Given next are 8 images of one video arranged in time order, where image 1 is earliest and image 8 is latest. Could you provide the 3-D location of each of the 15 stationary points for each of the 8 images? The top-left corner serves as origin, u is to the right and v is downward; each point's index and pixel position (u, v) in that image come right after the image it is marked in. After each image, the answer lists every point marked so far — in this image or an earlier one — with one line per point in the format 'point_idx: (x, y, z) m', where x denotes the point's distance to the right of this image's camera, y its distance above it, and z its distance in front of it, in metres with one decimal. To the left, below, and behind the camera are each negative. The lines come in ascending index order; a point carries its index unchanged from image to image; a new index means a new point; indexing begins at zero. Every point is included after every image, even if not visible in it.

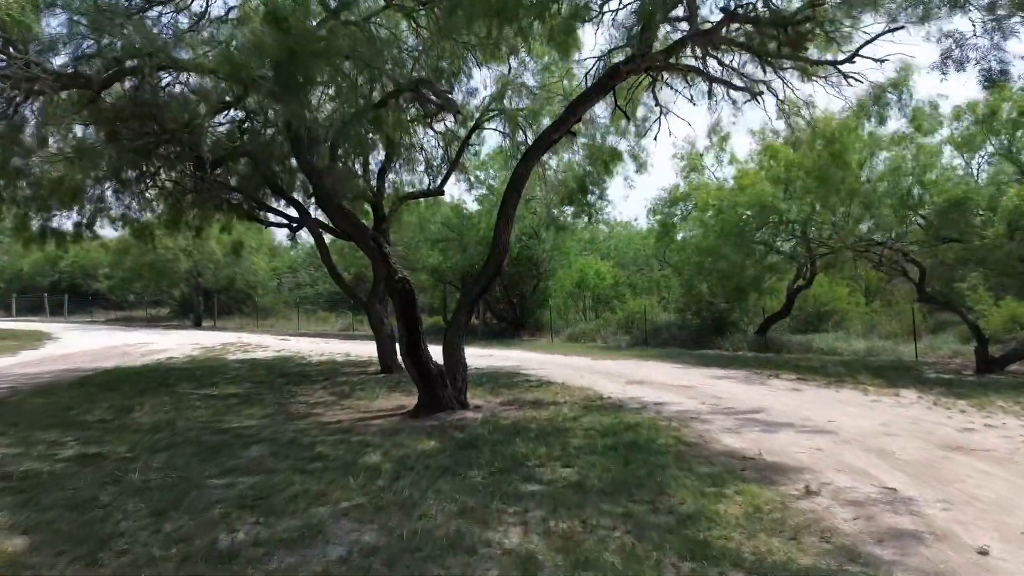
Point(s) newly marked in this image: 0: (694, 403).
0: (+3.0, -1.9, +11.7) m
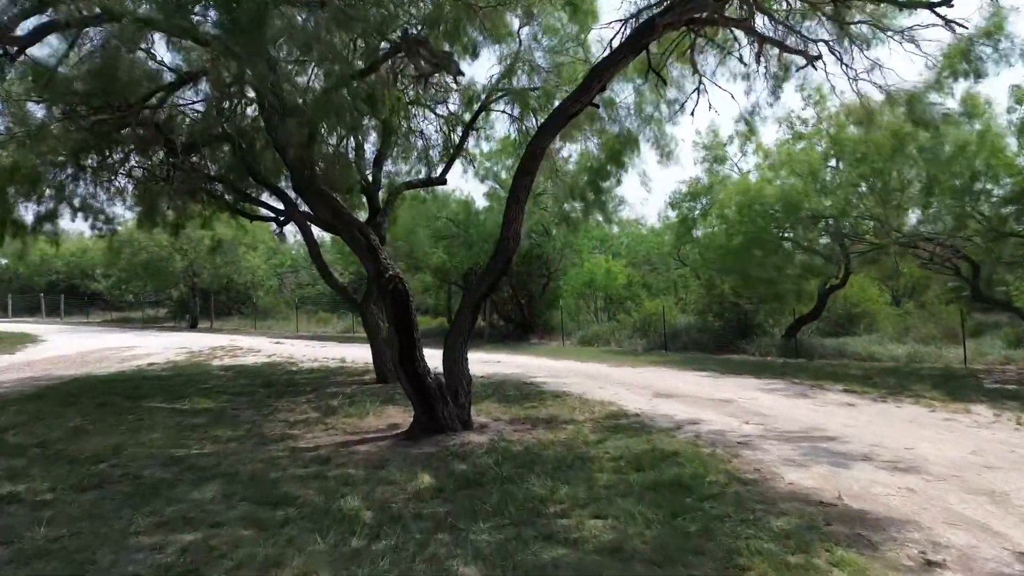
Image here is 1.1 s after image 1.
0: (+3.1, -1.9, +10.0) m
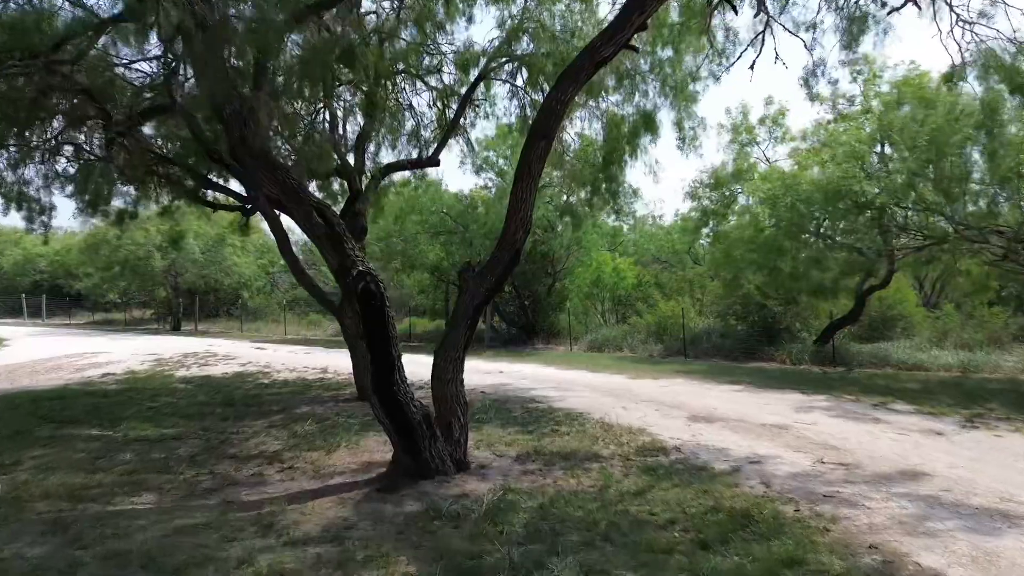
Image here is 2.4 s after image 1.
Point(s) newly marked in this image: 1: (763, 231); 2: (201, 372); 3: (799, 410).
0: (+3.2, -1.9, +7.8) m
1: (+6.7, +1.5, +19.1) m
2: (-7.2, -2.0, +16.6) m
3: (+4.6, -1.9, +11.5) m
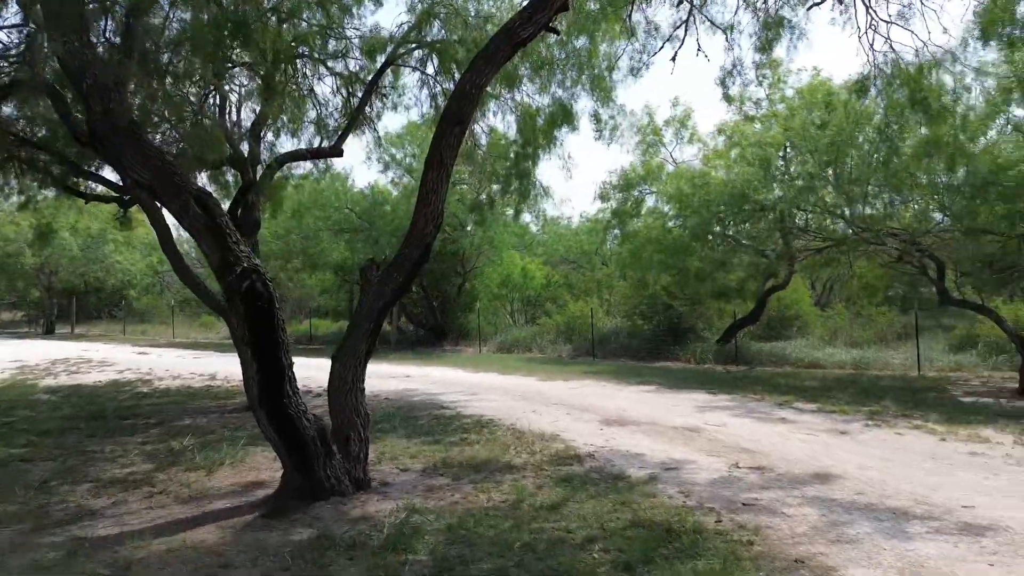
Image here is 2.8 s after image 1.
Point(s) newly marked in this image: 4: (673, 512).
0: (+2.2, -1.9, +7.6) m
1: (+4.2, +1.5, +19.2) m
2: (-9.2, -1.9, +15.0) m
3: (+3.1, -1.9, +11.4) m
4: (+1.4, -1.9, +6.1) m
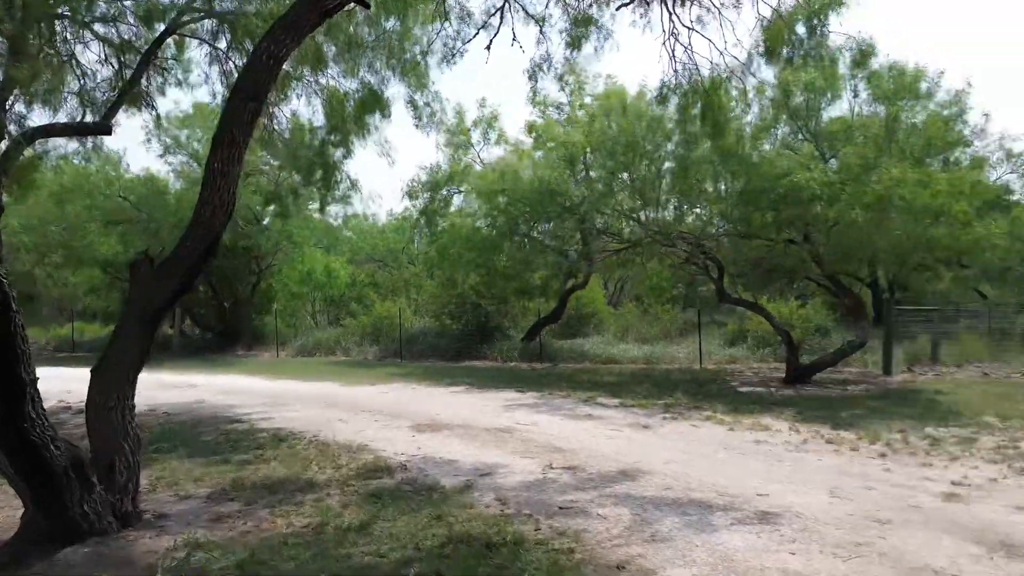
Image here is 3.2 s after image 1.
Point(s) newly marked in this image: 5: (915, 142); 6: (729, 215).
0: (+0.3, -1.9, +7.5) m
1: (-0.9, +1.5, +19.2) m
2: (-12.7, -1.9, +11.6) m
3: (+0.1, -1.9, +11.4) m
4: (-0.2, -1.9, +5.8) m
5: (+8.0, +3.0, +14.2) m
6: (+4.4, +1.5, +14.9) m
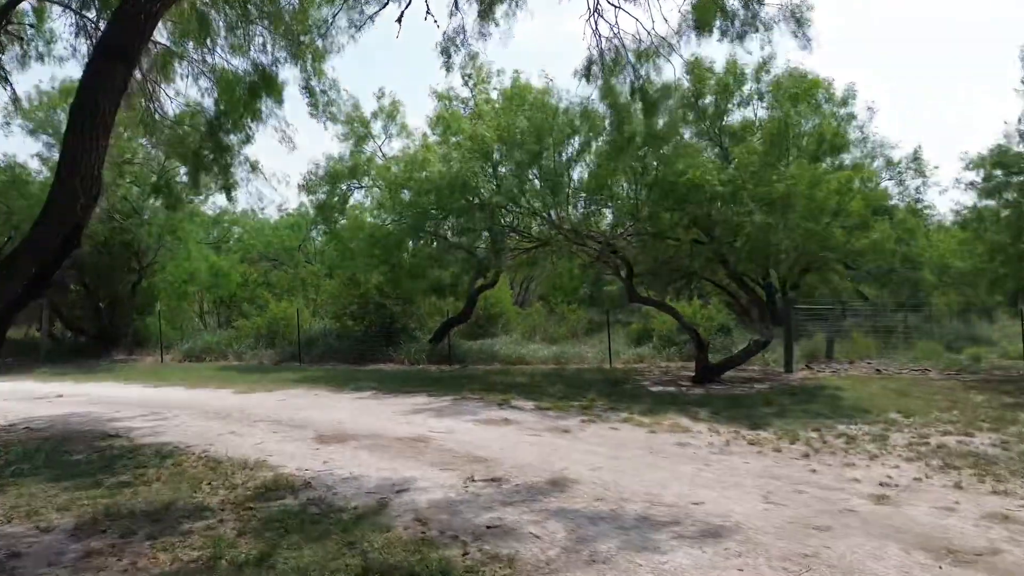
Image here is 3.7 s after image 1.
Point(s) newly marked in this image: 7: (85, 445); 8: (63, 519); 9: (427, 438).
0: (-0.5, -1.9, +6.9) m
1: (-3.3, +1.5, +18.3) m
2: (-13.9, -1.9, +9.2) m
3: (-1.2, -1.9, +10.7) m
4: (-0.7, -1.9, +5.2) m
5: (+6.2, +3.0, +14.7) m
6: (+2.6, +1.5, +14.8) m
7: (-5.2, -1.9, +8.9) m
8: (-3.8, -1.9, +6.1) m
9: (-1.1, -1.9, +9.0) m
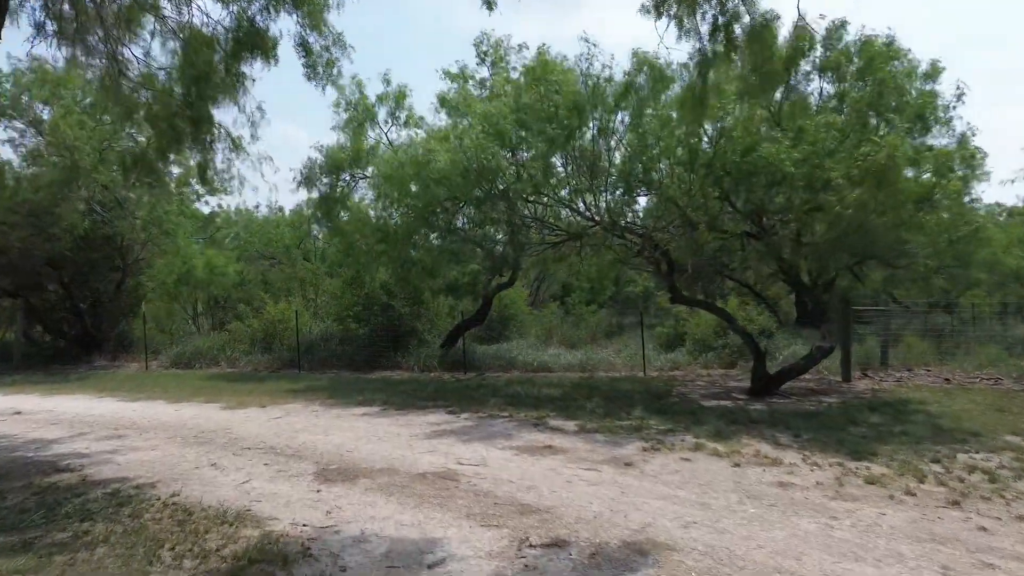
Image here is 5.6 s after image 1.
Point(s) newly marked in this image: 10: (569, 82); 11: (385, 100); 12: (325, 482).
0: (0.0, -1.8, +5.1) m
1: (-2.8, +1.6, +16.5) m
2: (-13.4, -1.8, +7.4) m
3: (-0.7, -1.9, +8.9) m
4: (-0.2, -1.8, +3.3) m
5: (+6.7, +3.0, +12.8) m
6: (+3.1, +1.5, +12.9) m
7: (-4.7, -1.9, +7.1) m
8: (-3.3, -1.9, +4.3) m
9: (-0.6, -1.8, +7.2) m
10: (+1.0, +3.9, +13.3) m
11: (-3.3, +5.1, +19.3) m
12: (-1.8, -1.8, +6.9) m
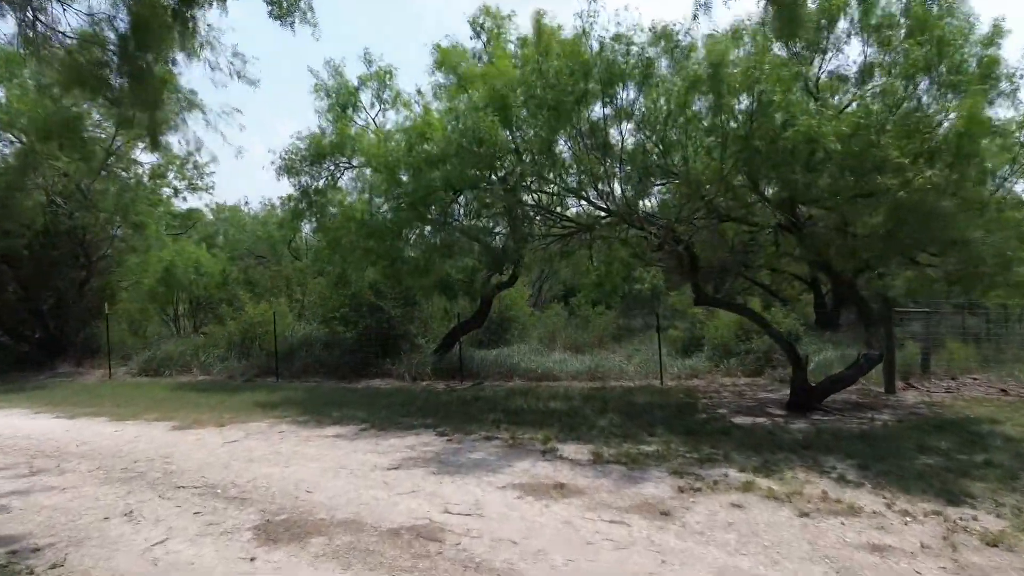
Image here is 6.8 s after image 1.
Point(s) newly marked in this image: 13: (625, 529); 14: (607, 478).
0: (0.0, -1.8, +3.4) m
1: (-2.7, +1.6, +14.8) m
2: (-13.4, -1.8, +5.7) m
3: (-0.7, -1.9, +7.2) m
4: (-0.2, -1.8, +1.6) m
5: (+6.7, +3.0, +11.1) m
6: (+3.1, +1.5, +11.2) m
7: (-4.7, -1.9, +5.4) m
8: (-3.3, -1.9, +2.6) m
9: (-0.5, -1.8, +5.5) m
10: (+1.0, +3.9, +11.6) m
11: (-3.2, +5.1, +17.6) m
12: (-1.8, -1.8, +5.2) m
13: (+0.9, -1.8, +5.5) m
14: (+0.9, -1.8, +6.9) m
